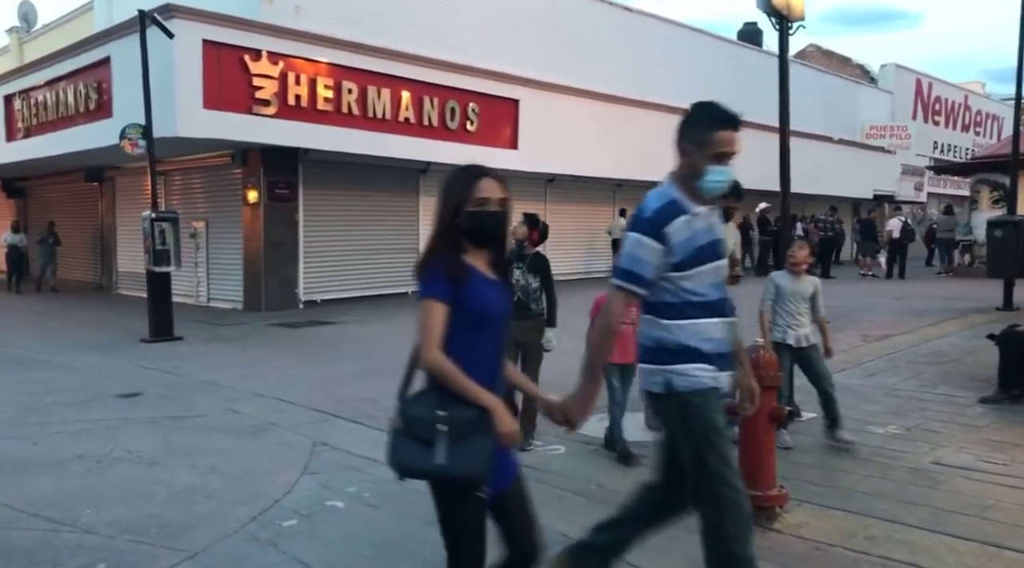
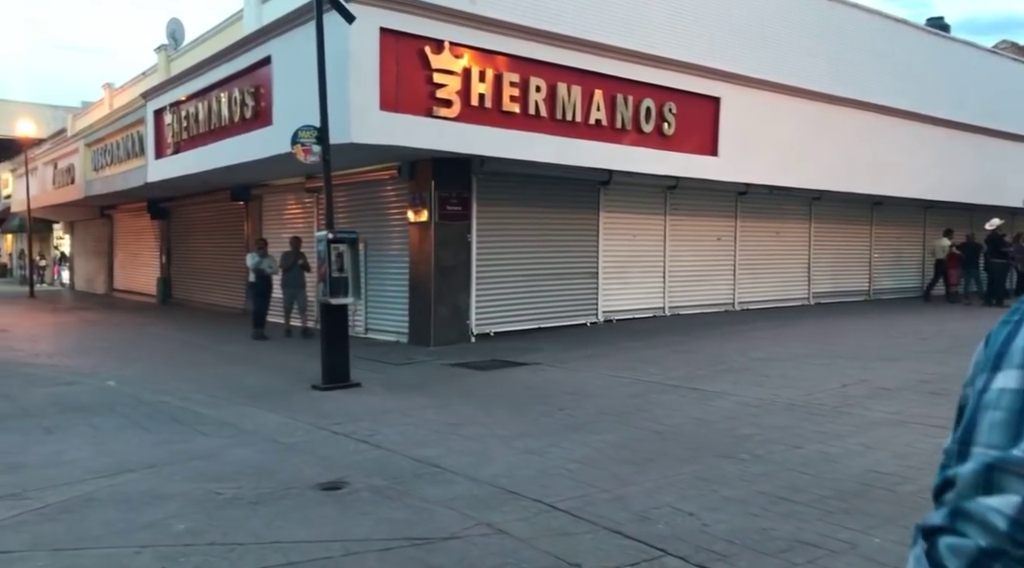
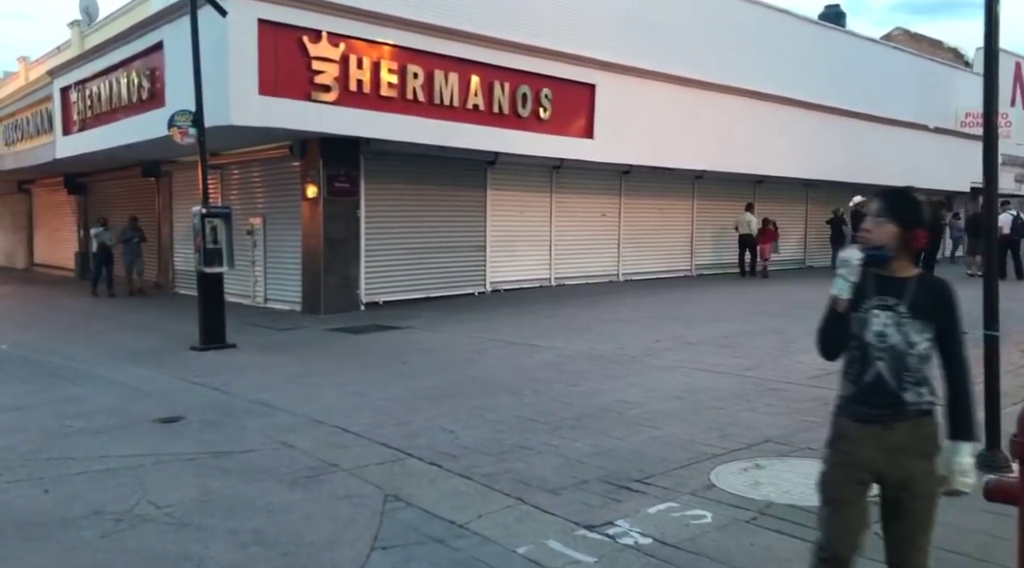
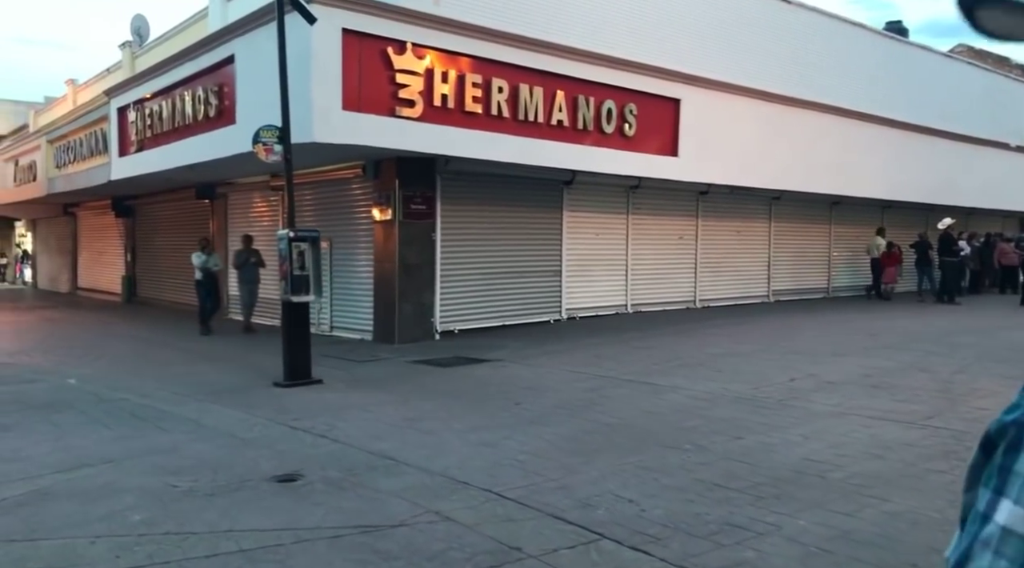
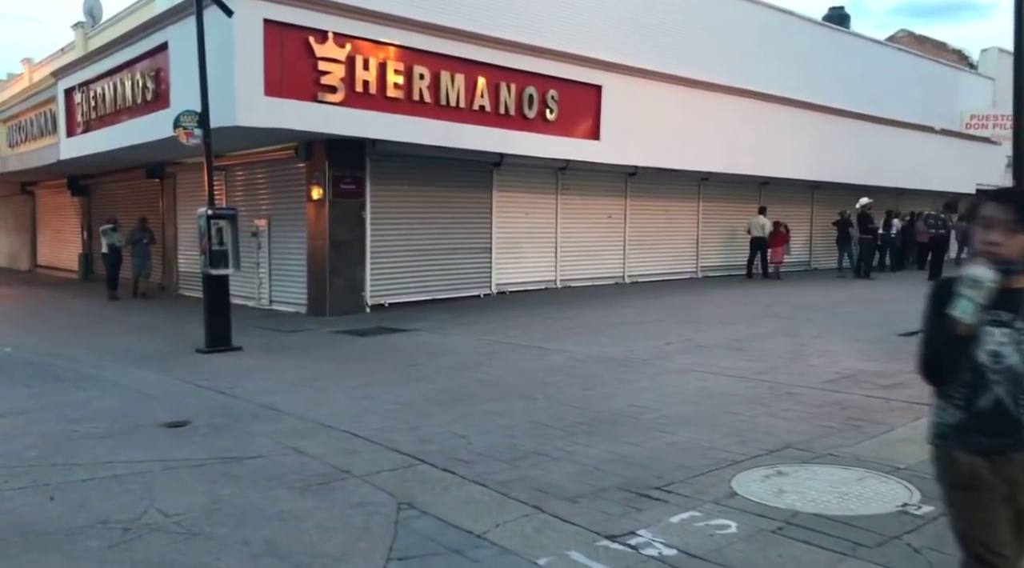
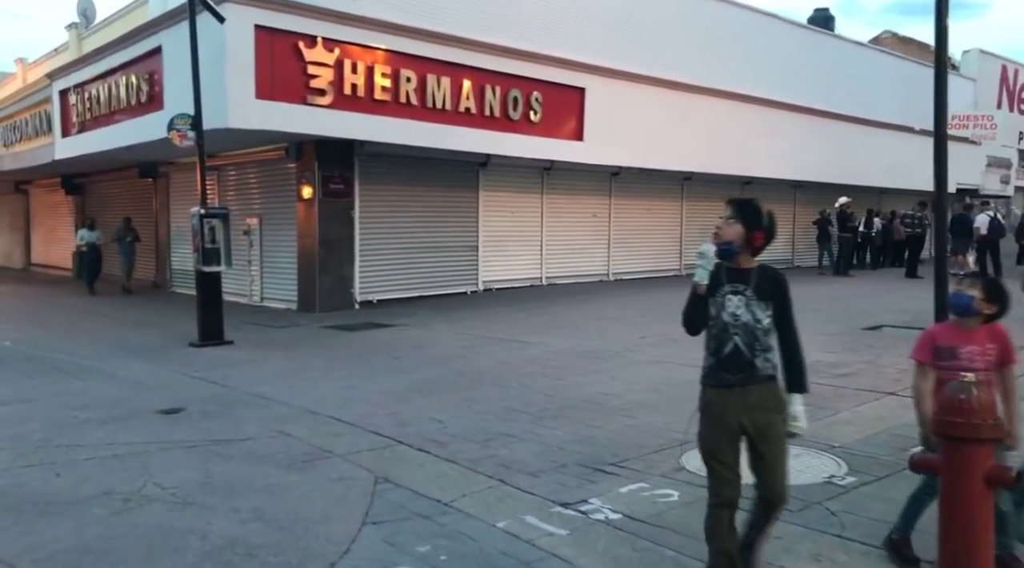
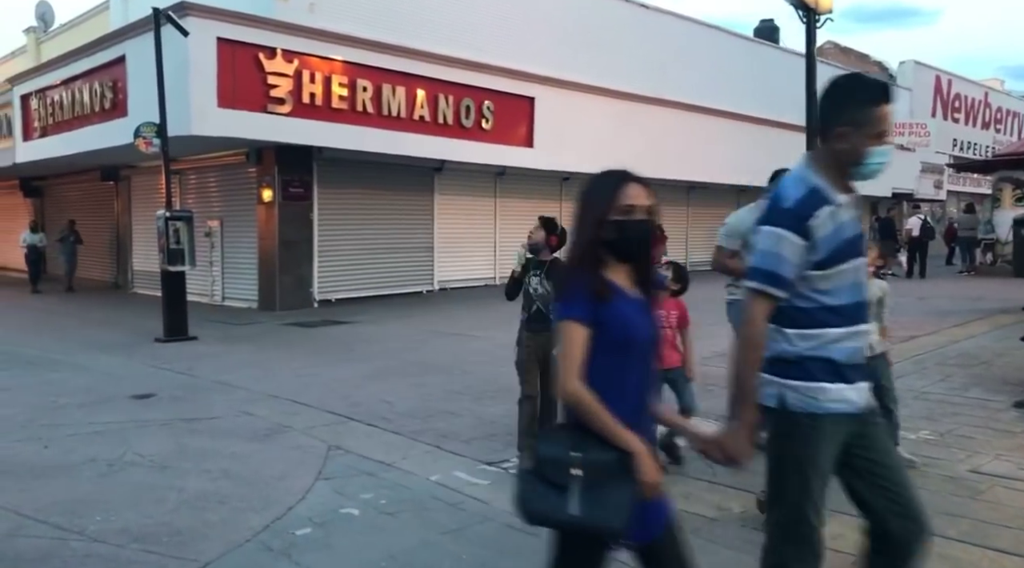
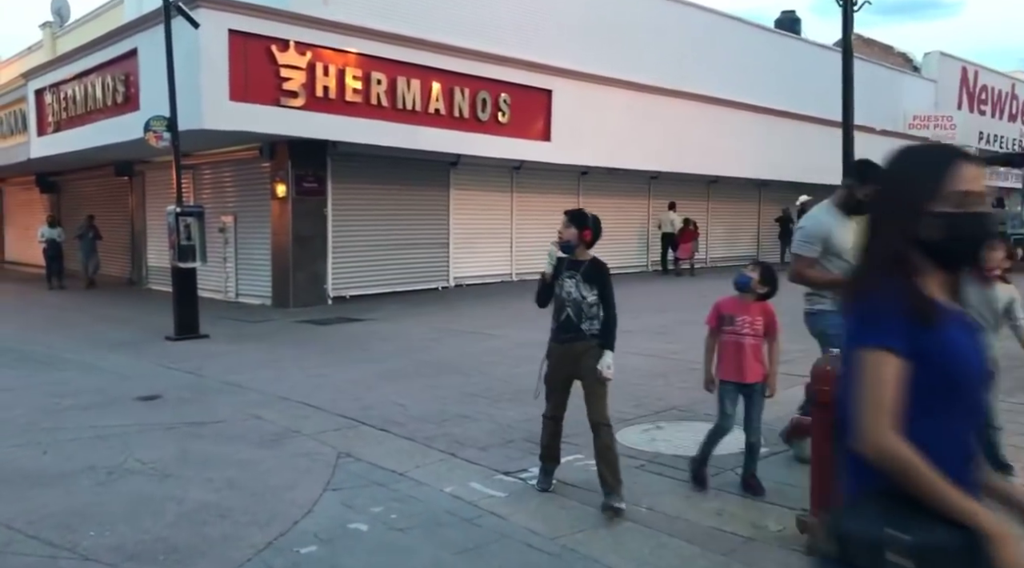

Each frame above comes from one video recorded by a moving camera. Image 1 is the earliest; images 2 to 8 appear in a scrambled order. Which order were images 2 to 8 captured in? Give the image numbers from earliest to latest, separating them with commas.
7, 8, 6, 3, 5, 4, 2
